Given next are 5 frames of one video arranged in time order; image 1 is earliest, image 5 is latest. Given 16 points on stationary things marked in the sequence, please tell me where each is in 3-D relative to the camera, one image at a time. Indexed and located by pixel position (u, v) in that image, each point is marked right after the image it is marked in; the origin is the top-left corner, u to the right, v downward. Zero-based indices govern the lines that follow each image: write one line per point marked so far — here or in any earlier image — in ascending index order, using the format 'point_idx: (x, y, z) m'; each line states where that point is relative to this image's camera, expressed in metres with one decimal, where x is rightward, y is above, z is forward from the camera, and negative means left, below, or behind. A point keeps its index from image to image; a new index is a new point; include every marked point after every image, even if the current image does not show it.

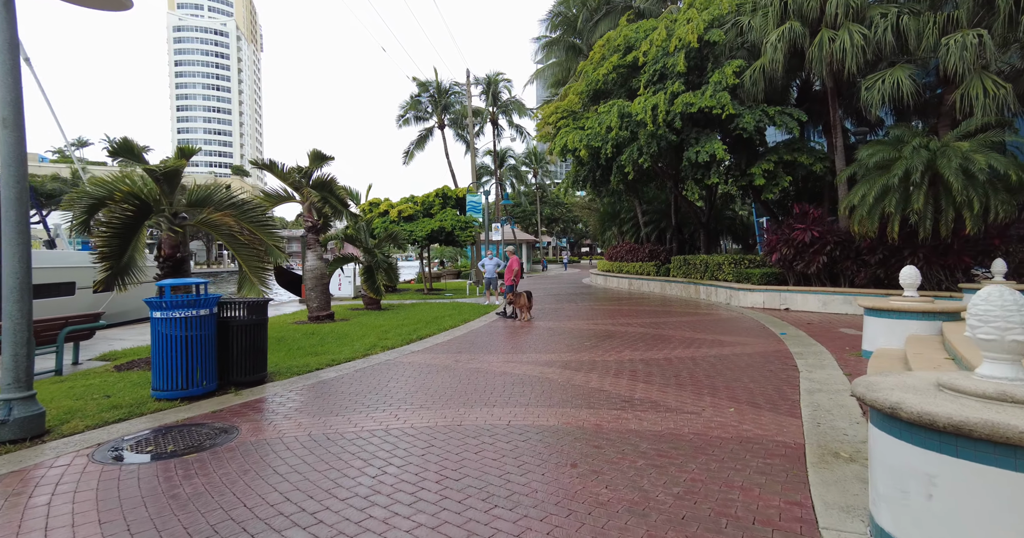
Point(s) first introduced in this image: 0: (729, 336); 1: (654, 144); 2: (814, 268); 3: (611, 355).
0: (+4.1, -1.3, +9.6) m
1: (+4.2, +3.7, +14.8) m
2: (+7.9, 0.0, +13.1) m
3: (+1.5, -1.4, +7.9) m
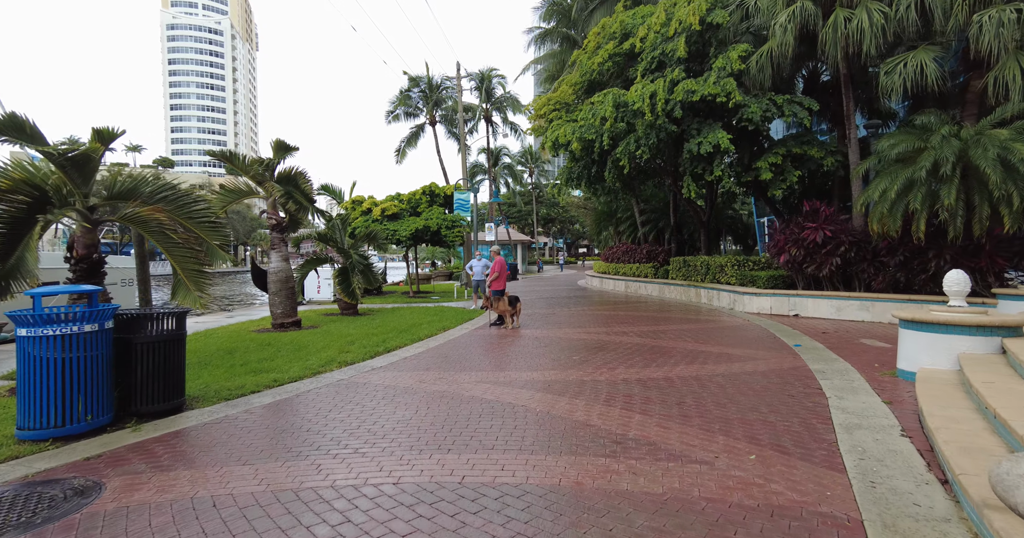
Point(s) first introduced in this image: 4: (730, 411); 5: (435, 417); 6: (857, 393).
0: (+3.8, -1.4, +8.5) m
1: (+3.8, +3.7, +13.7) m
2: (+7.6, 0.0, +12.1) m
3: (+1.2, -1.4, +6.8) m
4: (+2.2, -1.4, +5.1) m
5: (-0.8, -1.5, +5.0) m
6: (+3.8, -1.4, +5.5) m
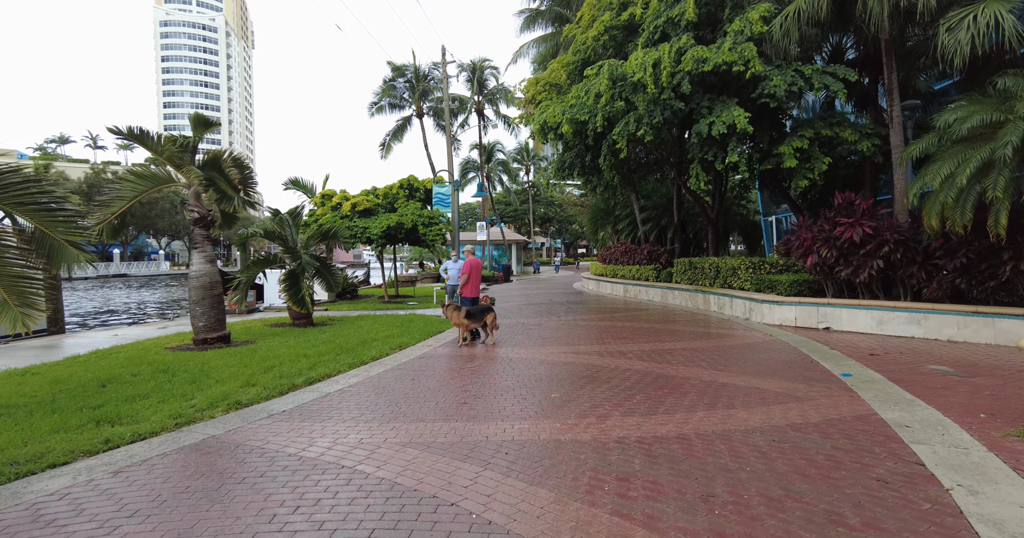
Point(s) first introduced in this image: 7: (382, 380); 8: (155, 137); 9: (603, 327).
0: (+3.3, -1.4, +6.4) m
1: (+3.3, +3.6, +11.6) m
2: (+7.1, -0.1, +10.0) m
3: (+0.7, -1.5, +4.7) m
4: (+1.7, -1.5, +3.0) m
5: (-1.3, -1.6, +3.0) m
6: (+3.3, -1.4, +3.4) m
7: (-1.8, -1.5, +7.0) m
8: (-6.5, +2.4, +9.2) m
9: (+2.1, -1.3, +11.7) m
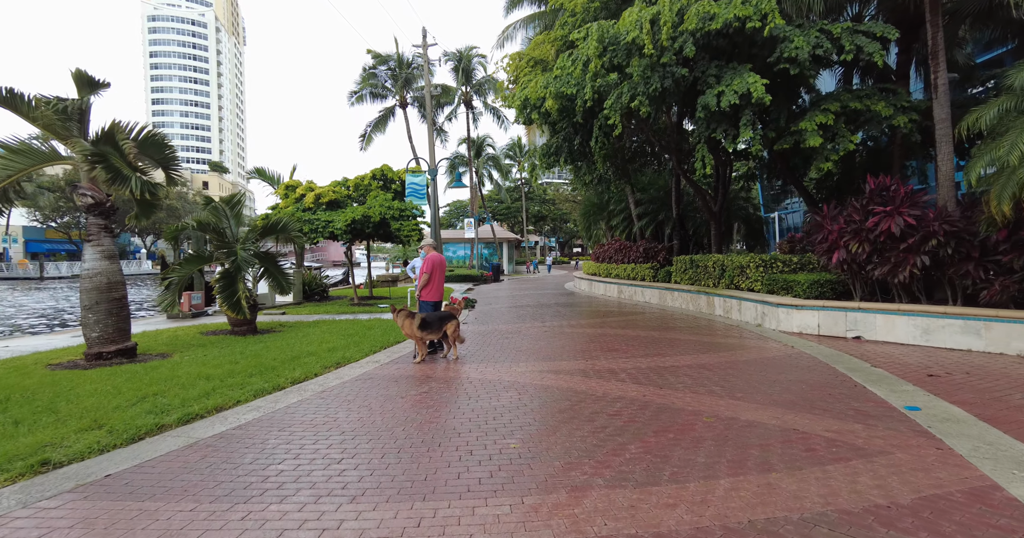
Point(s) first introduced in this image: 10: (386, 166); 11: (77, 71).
0: (+2.8, -1.4, +4.7) m
1: (+2.8, +3.6, +9.9) m
2: (+6.5, -0.1, +8.3) m
3: (+0.2, -1.5, +3.0) m
4: (+1.2, -1.5, +1.3) m
5: (-1.7, -1.5, +1.2) m
6: (+2.8, -1.4, +1.7) m
7: (-2.3, -1.5, +5.2) m
8: (-7.0, +2.4, +7.4) m
9: (+1.6, -1.3, +10.0) m
10: (-4.6, +3.7, +18.4) m
11: (-6.2, +2.8, +7.1) m
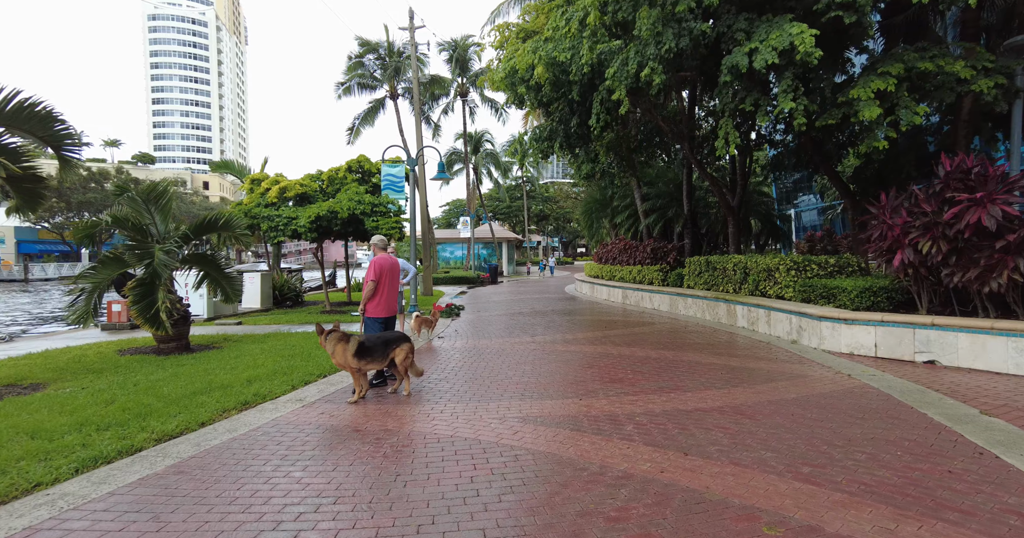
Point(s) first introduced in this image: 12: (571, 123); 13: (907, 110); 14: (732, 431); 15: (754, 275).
0: (+2.4, -1.5, +2.7) m
1: (+2.4, +3.5, +7.9) m
2: (+6.2, -0.2, +6.3) m
3: (-0.2, -1.6, +1.0) m
4: (+0.8, -1.5, -0.7) m
5: (-2.2, -1.6, -0.8) m
6: (+2.4, -1.5, -0.3) m
7: (-2.7, -1.6, +3.3) m
8: (-7.4, +2.4, +5.5) m
9: (+1.2, -1.4, +8.0) m
10: (-4.9, +3.7, +16.5) m
11: (-6.5, +2.7, +5.2) m
12: (+1.5, +3.6, +12.4) m
13: (+5.9, +2.4, +7.5) m
14: (+2.1, -1.5, +4.7) m
15: (+5.3, -0.1, +10.9) m
